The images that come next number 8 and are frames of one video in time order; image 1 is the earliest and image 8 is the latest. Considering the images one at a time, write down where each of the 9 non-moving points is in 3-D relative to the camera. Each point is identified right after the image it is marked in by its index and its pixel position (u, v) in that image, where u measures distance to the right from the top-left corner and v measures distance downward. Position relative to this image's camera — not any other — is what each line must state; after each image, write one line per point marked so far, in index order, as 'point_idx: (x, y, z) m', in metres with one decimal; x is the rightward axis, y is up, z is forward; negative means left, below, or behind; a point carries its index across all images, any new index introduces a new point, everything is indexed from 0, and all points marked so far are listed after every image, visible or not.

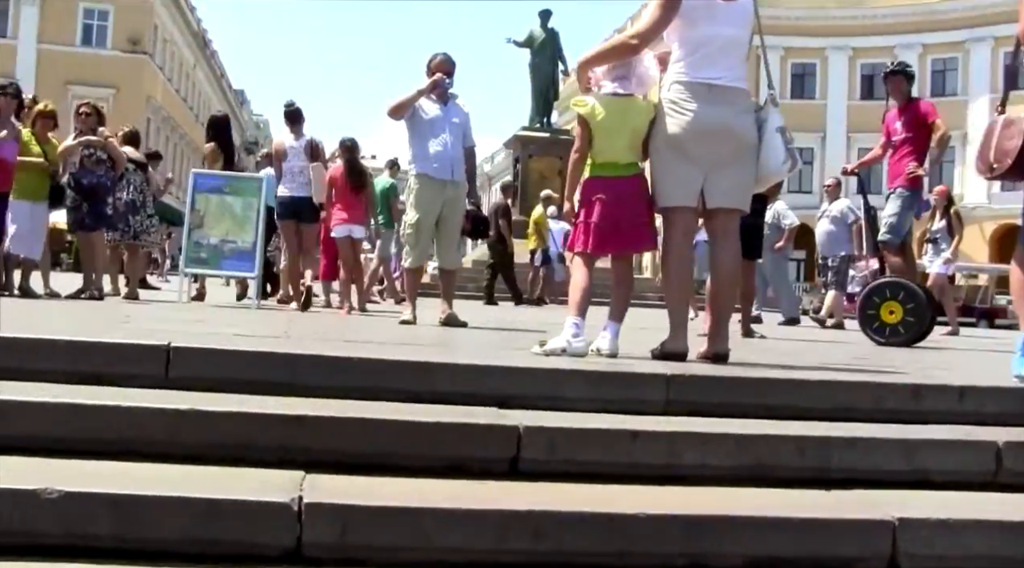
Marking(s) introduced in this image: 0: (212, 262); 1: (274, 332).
0: (-2.6, +0.2, +10.5) m
1: (-1.0, -0.2, +5.4) m
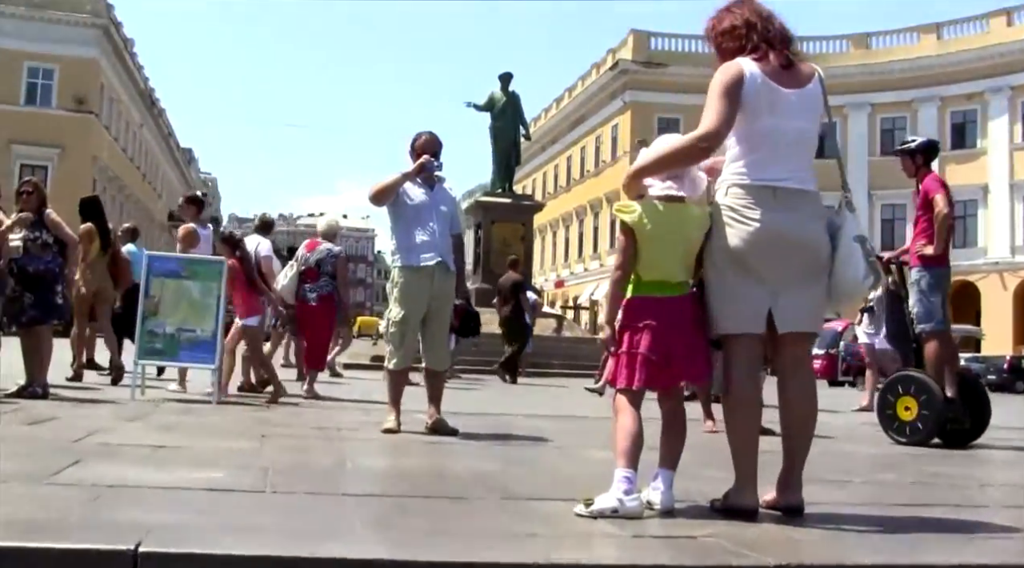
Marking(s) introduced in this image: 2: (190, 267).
0: (-2.8, -0.6, +9.7) m
1: (-0.9, -0.7, +4.6) m
2: (-2.6, +0.1, +9.8) m
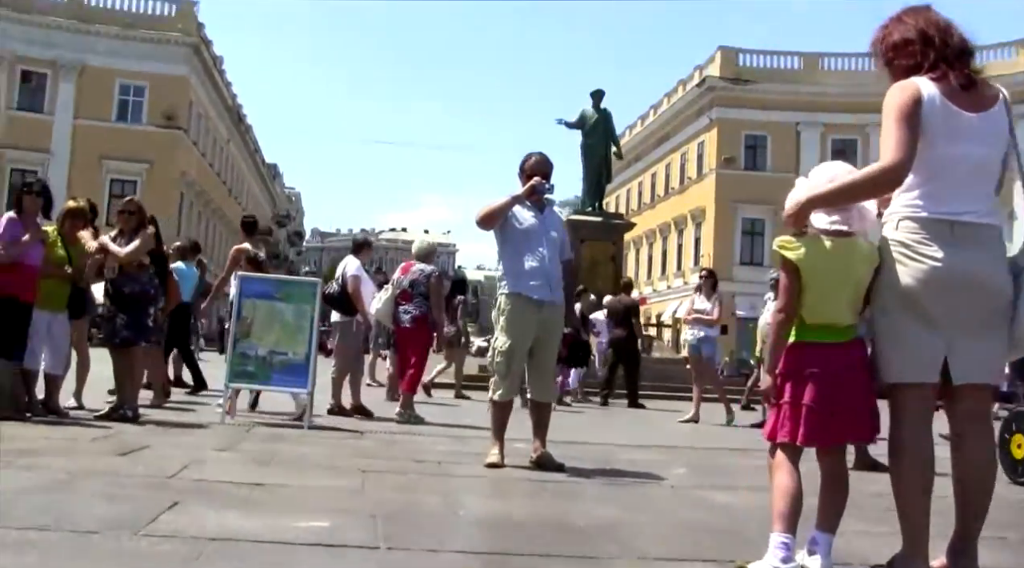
0: (-2.0, -0.7, +9.4) m
1: (-0.5, -0.8, +4.2) m
2: (-1.8, 0.0, +9.5) m
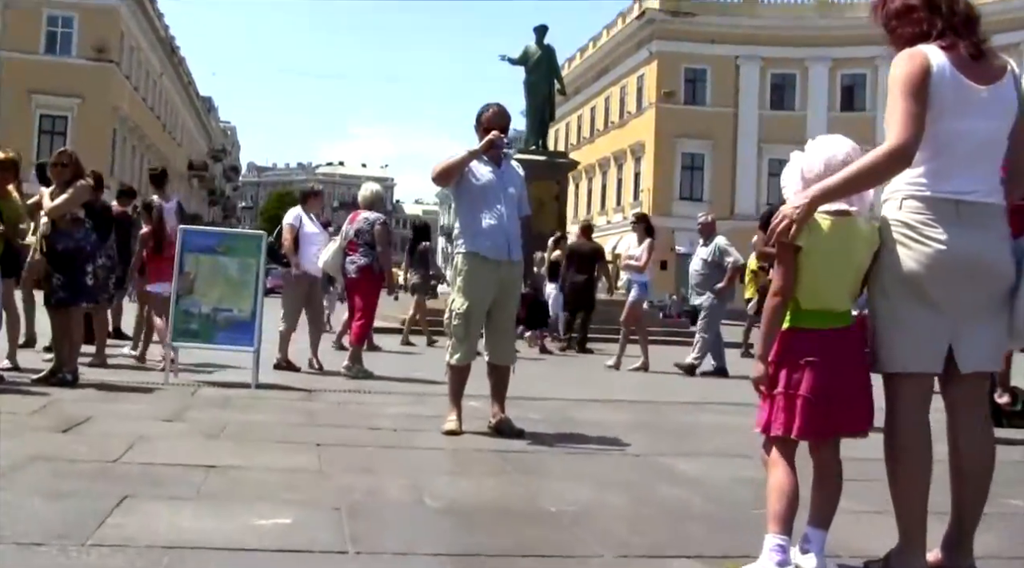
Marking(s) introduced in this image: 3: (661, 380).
0: (-2.3, -0.4, +9.1) m
1: (-0.6, -0.8, +4.0) m
2: (-2.2, +0.3, +9.2) m
3: (+1.4, -0.9, +11.4) m
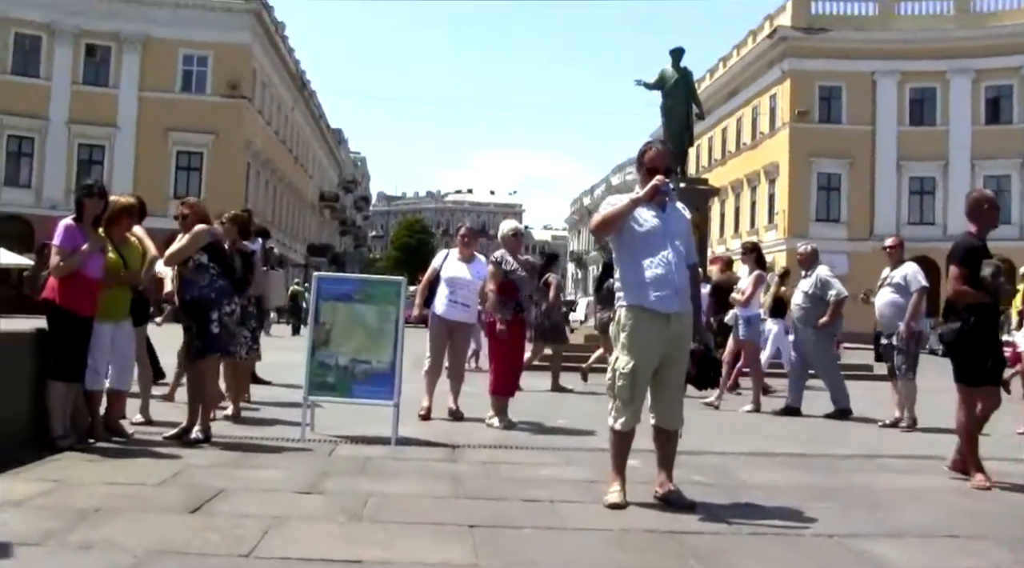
0: (-1.2, -0.7, +8.6) m
1: (0.0, -1.0, +3.3) m
2: (-1.1, 0.0, +8.6) m
3: (+2.8, -1.3, +10.5) m
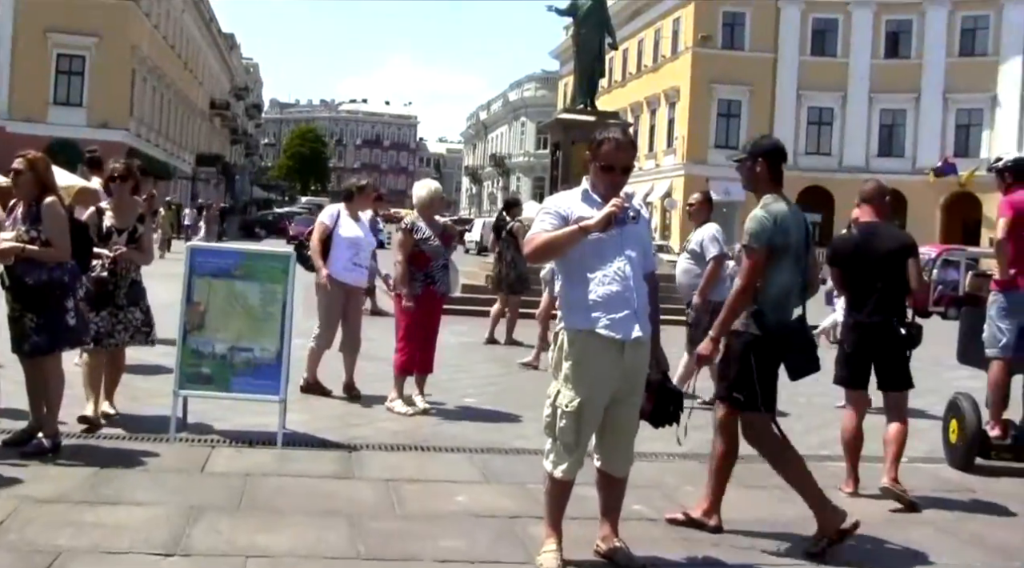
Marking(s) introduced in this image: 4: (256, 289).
0: (-1.8, -0.6, +7.3) m
1: (-0.1, -1.3, +2.2) m
2: (-1.6, +0.1, +7.4) m
3: (+2.0, -1.0, +9.6) m
4: (-1.6, 0.0, +7.4) m
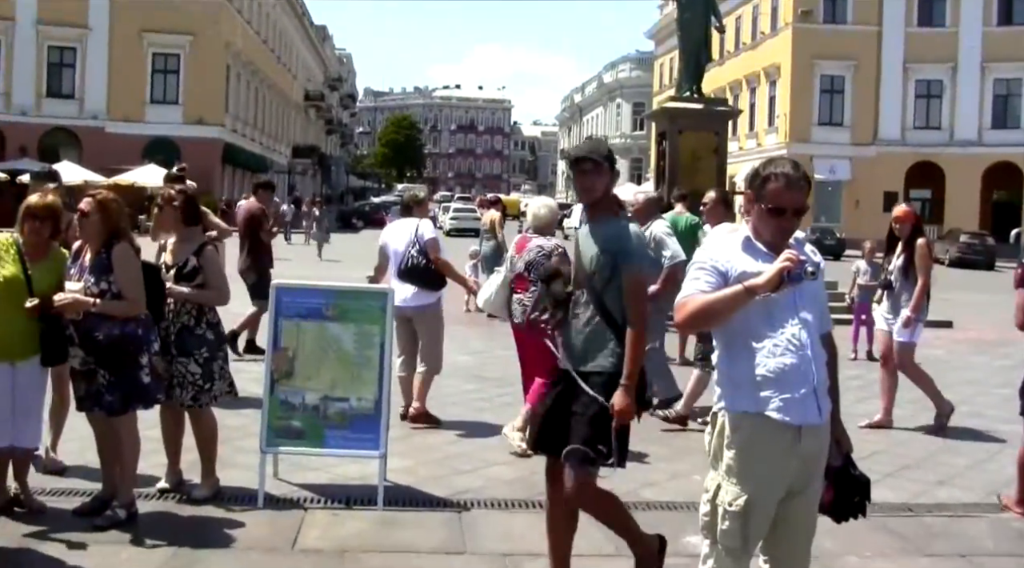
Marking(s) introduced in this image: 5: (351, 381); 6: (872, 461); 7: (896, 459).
0: (-1.1, -0.8, +6.6) m
1: (+0.2, -1.5, +1.4) m
2: (-1.0, -0.1, +6.6) m
3: (+2.9, -1.2, +8.5) m
4: (-0.9, -0.3, +6.6) m
5: (-0.9, -0.5, +6.5) m
6: (+2.6, -1.2, +8.5) m
7: (+2.8, -1.2, +8.5) m
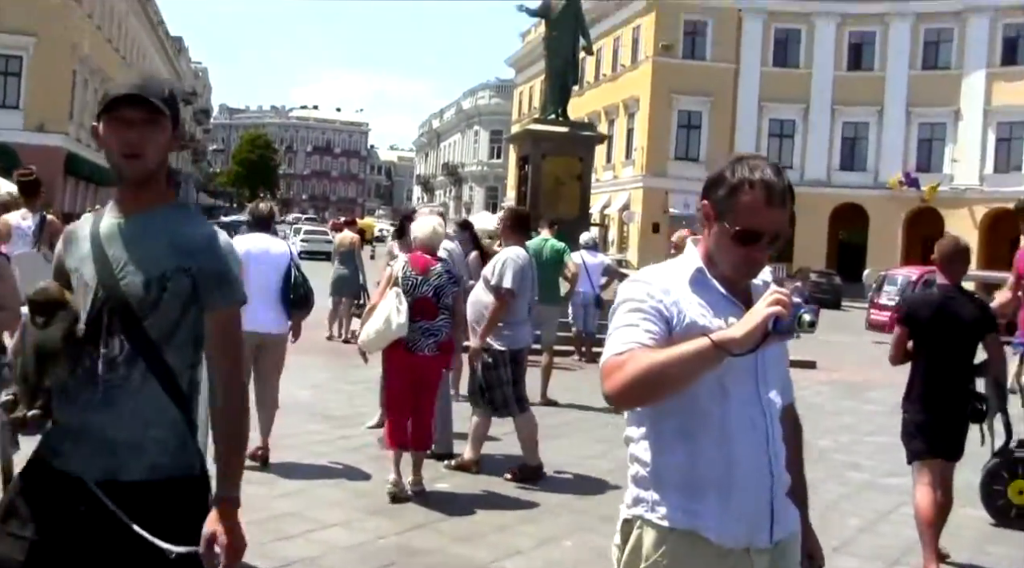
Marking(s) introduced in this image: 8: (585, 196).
0: (-1.8, -0.9, +5.2) m
1: (+0.1, -1.6, +0.2) m
2: (-1.6, -0.2, +5.3) m
3: (+1.9, -1.4, +7.7) m
4: (-1.6, -0.4, +5.3) m
5: (-1.6, -0.6, +5.2) m
6: (+1.7, -1.4, +7.6) m
7: (+1.8, -1.4, +7.6) m
8: (+1.2, +1.4, +18.9) m
